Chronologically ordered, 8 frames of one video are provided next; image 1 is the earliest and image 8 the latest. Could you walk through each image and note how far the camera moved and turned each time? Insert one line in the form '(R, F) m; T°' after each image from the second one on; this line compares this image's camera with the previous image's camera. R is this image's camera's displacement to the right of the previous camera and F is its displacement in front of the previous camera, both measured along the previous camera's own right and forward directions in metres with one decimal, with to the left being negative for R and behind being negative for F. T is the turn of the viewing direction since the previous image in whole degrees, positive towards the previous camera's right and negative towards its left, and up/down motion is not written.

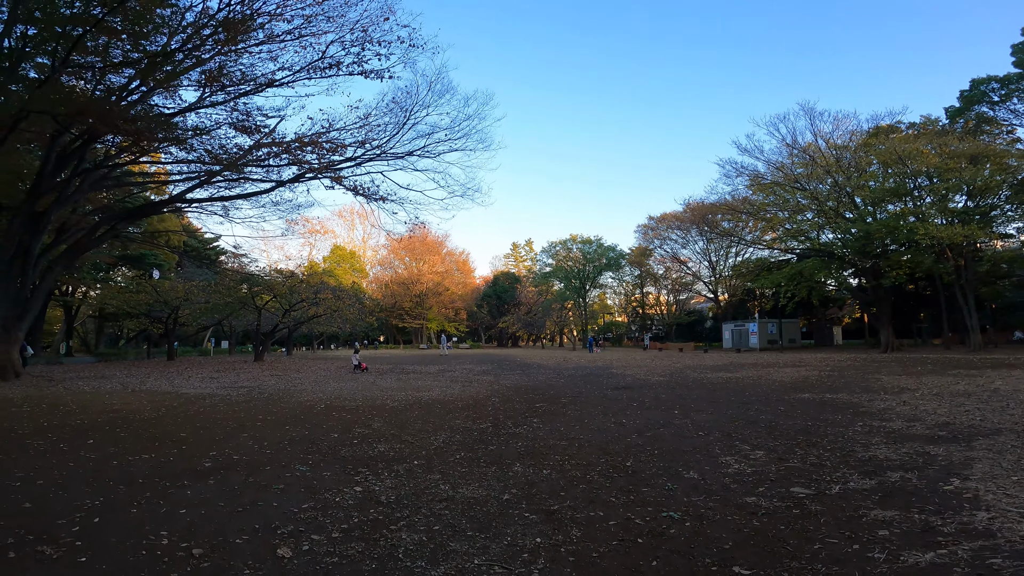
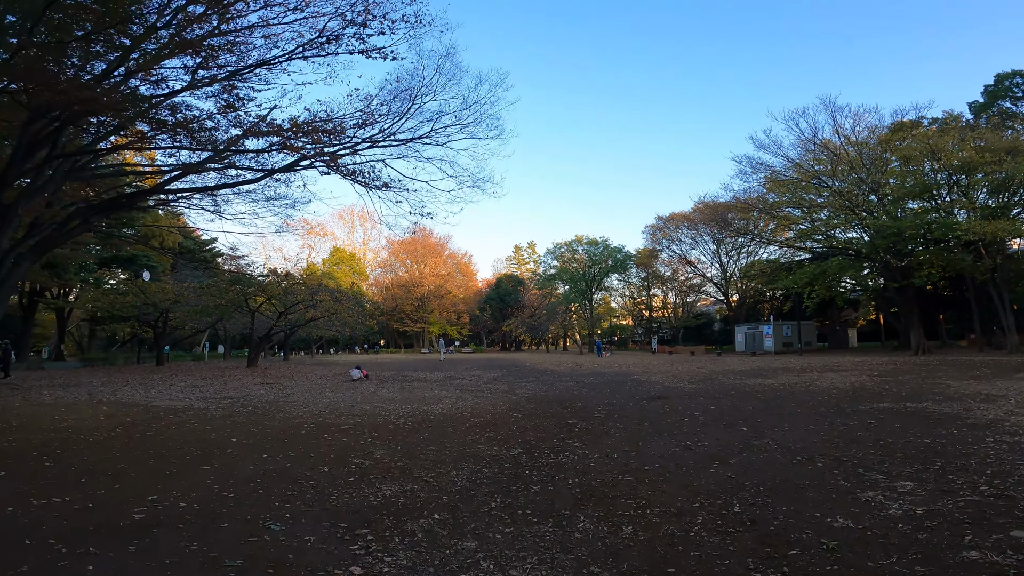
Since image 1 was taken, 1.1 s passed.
(-0.4, +1.6) m; 0°
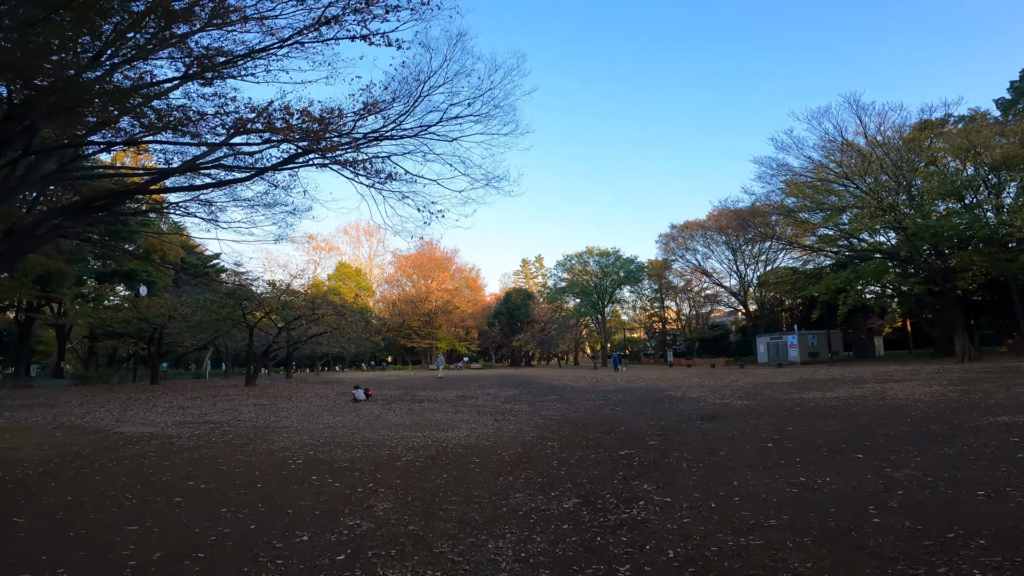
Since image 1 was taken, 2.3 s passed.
(-0.3, +1.7) m; -1°
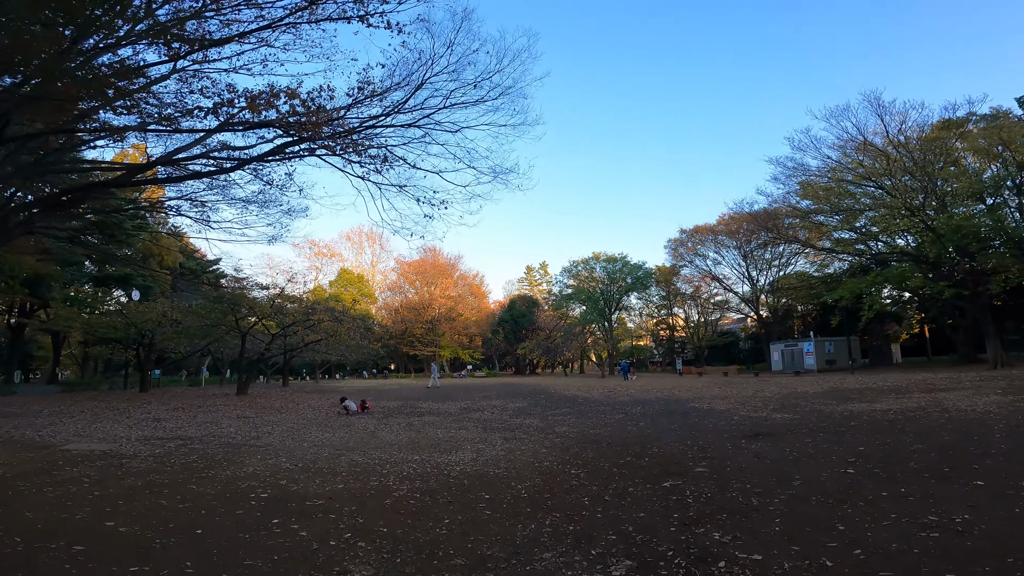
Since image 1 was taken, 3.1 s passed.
(-0.1, +1.3) m; 0°
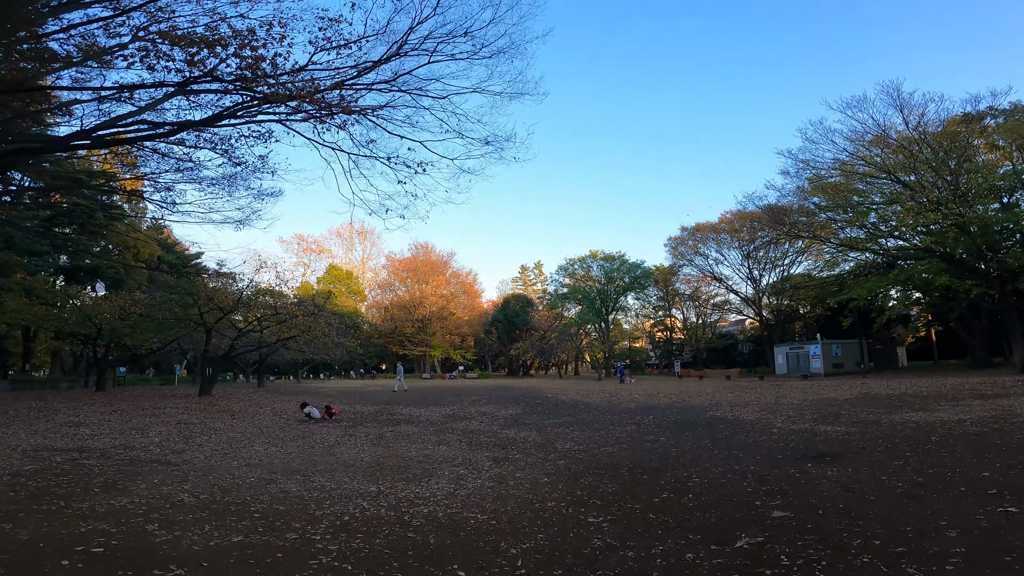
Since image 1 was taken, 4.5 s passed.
(0.0, +2.0) m; +1°
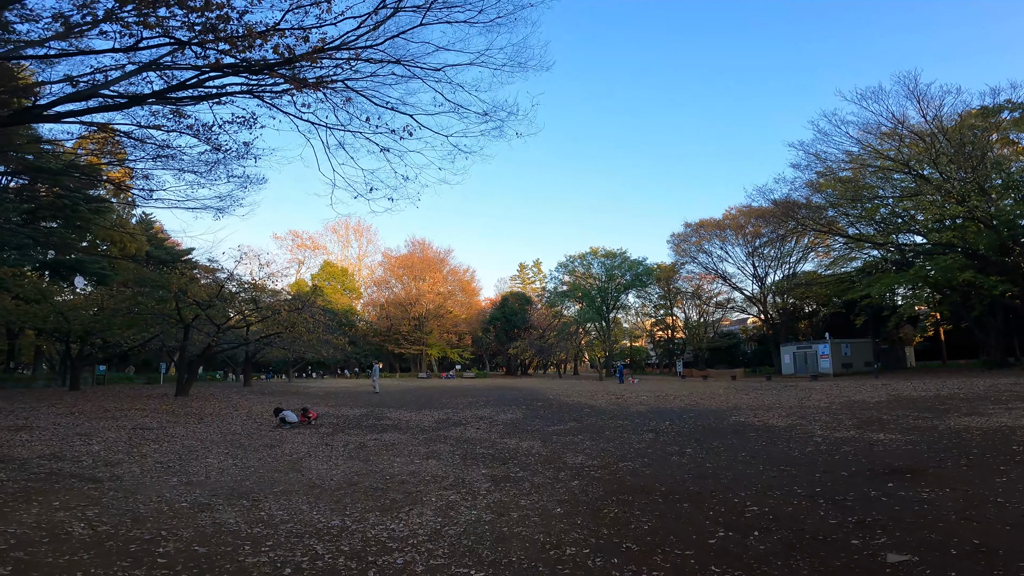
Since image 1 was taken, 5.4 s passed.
(-0.1, +1.3) m; 0°
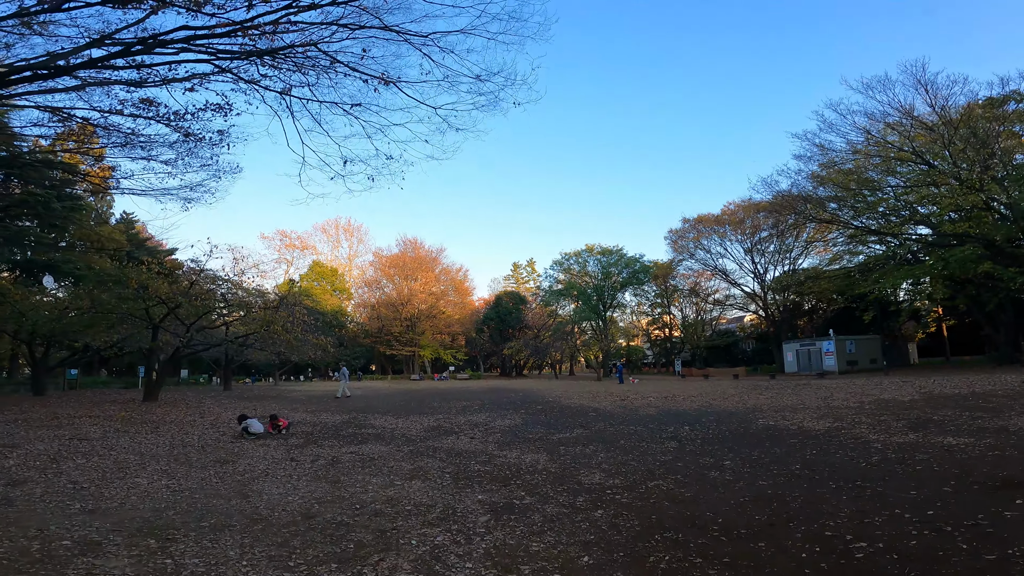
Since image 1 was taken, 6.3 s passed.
(-0.1, +1.3) m; +1°
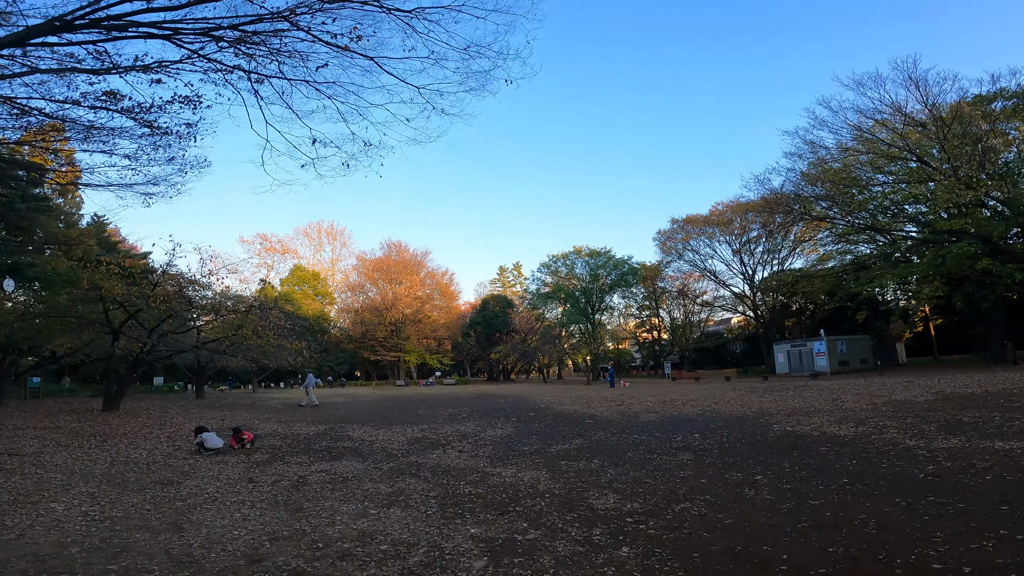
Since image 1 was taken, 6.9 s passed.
(-0.1, +0.9) m; +1°
